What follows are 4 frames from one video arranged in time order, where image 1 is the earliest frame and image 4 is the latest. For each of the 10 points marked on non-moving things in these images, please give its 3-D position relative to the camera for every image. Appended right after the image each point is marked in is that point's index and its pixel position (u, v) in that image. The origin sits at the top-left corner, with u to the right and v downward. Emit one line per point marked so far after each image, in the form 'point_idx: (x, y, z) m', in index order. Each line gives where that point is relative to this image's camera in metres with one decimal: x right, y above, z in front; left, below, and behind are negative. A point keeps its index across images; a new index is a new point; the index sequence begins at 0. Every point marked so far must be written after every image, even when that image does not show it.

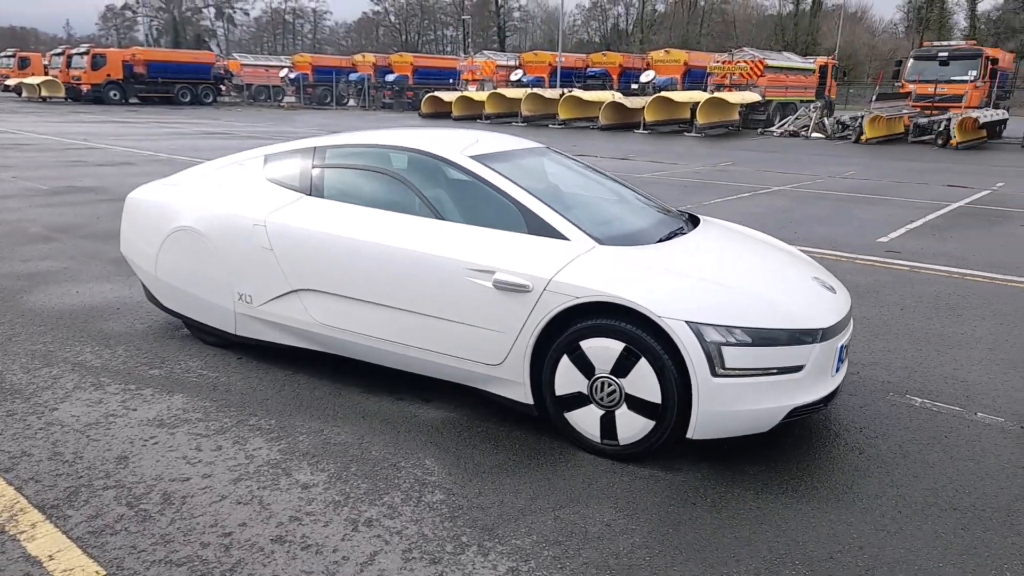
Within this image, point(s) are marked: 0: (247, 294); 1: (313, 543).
0: (-1.6, 0.0, +4.4) m
1: (-0.7, -1.0, +2.8) m
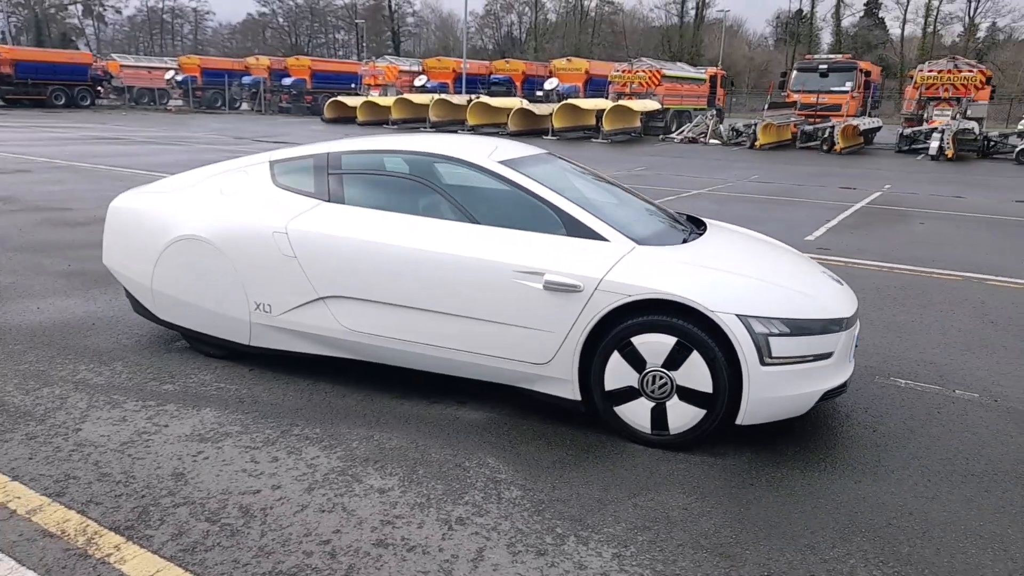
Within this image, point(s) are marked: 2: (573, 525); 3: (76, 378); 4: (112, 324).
0: (-1.4, -0.1, +4.3) m
1: (-0.4, -1.0, +2.8) m
2: (+0.2, -1.0, +2.9) m
3: (-2.5, -0.5, +4.2) m
4: (-2.9, -0.3, +5.3) m
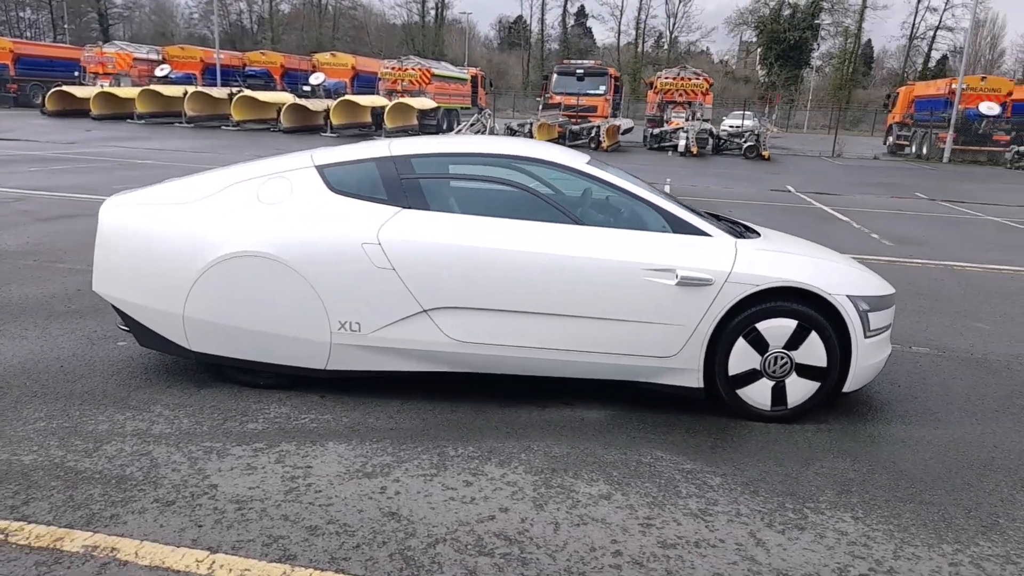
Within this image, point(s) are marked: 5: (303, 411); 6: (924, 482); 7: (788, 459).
0: (-0.8, -0.2, +3.9) m
1: (+0.7, -1.0, +2.9) m
2: (+1.2, -0.9, +3.2) m
3: (-1.8, -0.7, +3.5) m
4: (-2.6, -0.5, +4.4) m
5: (-1.1, -0.6, +3.8) m
6: (+1.9, -0.9, +3.4) m
7: (+1.3, -0.8, +3.6) m
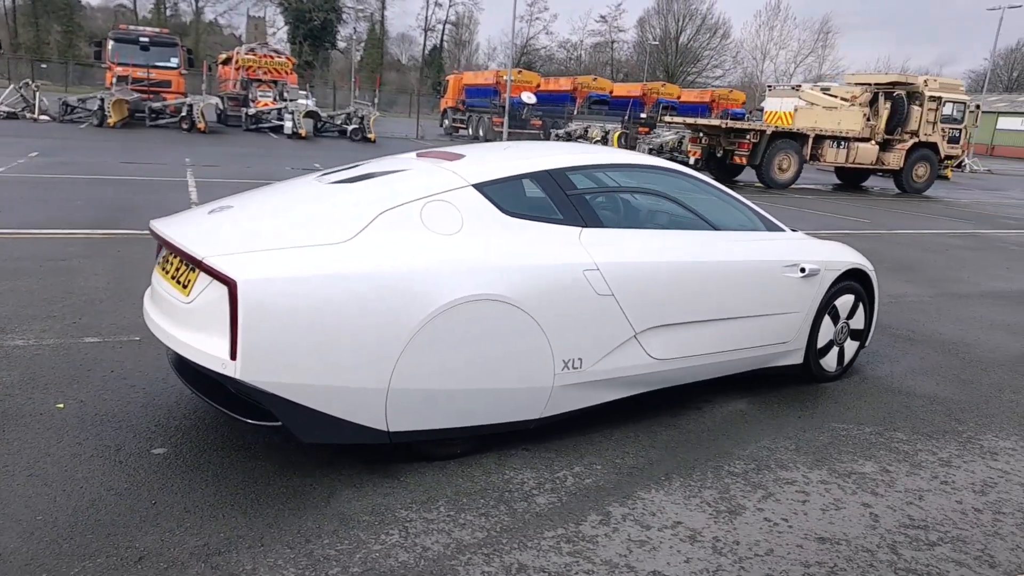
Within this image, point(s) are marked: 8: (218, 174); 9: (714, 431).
0: (+0.3, -0.3, +3.5) m
1: (+2.2, -0.9, +3.5) m
2: (+2.5, -0.8, +4.1) m
3: (-0.2, -0.9, +2.6) m
4: (-1.4, -0.8, +2.9) m
5: (+0.2, -0.8, +3.3) m
6: (+2.9, -0.7, +4.7) m
7: (+2.3, -0.7, +4.5) m
8: (-5.8, +2.5, +16.8) m
9: (+1.1, -0.8, +3.9) m
